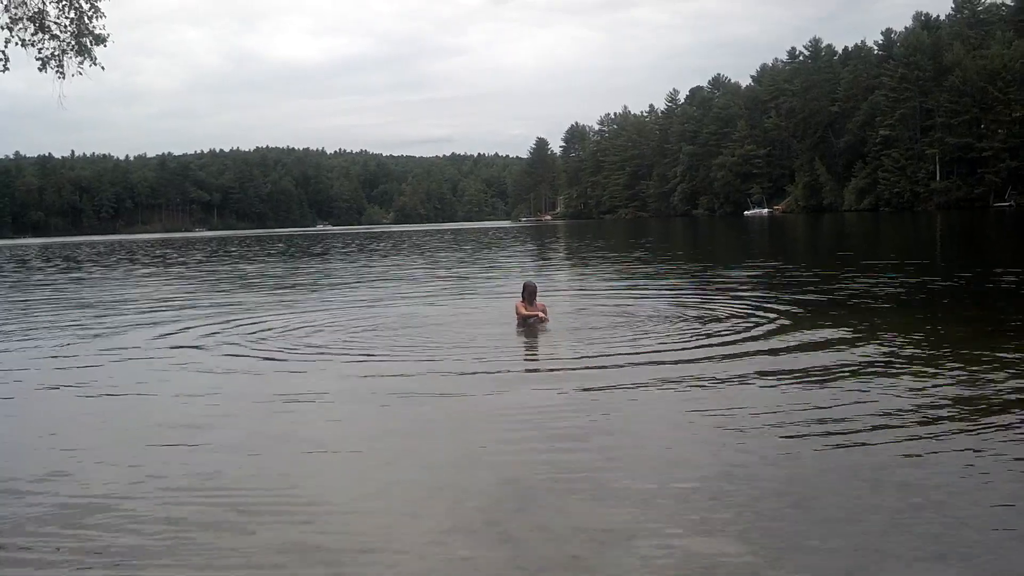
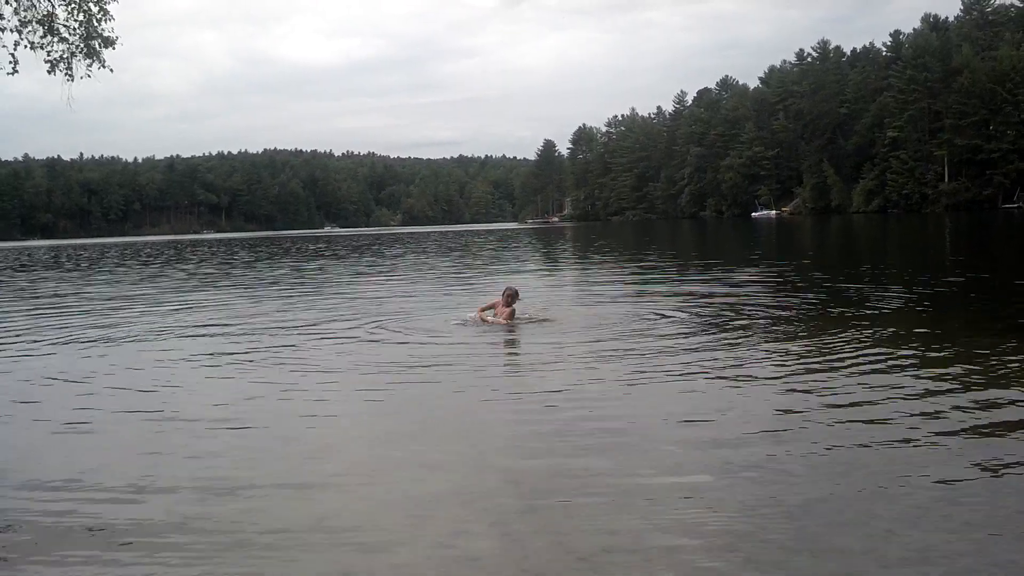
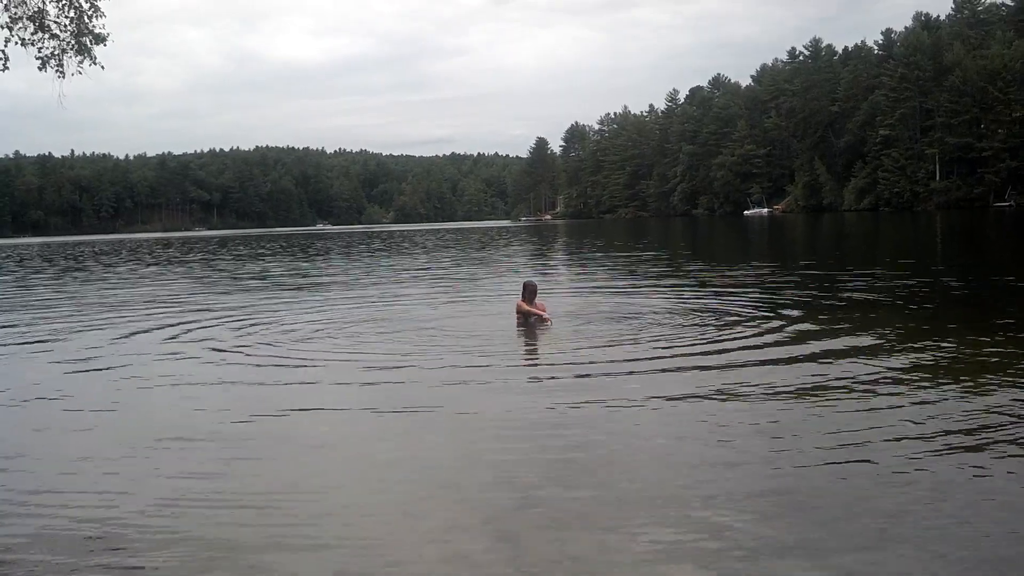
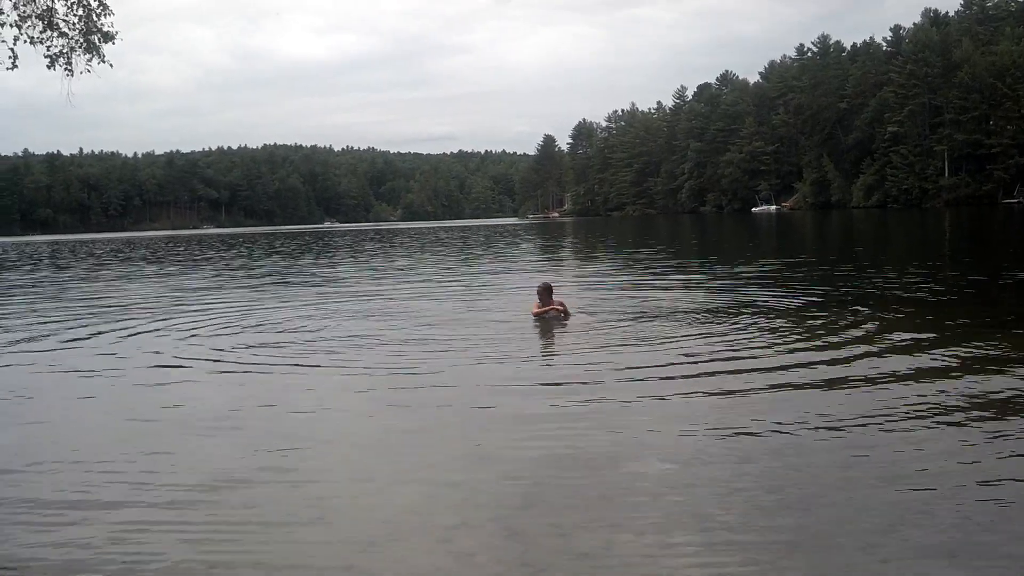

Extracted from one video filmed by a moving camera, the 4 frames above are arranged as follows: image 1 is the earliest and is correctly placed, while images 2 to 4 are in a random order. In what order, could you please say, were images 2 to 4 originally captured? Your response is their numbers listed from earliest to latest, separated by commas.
3, 4, 2
